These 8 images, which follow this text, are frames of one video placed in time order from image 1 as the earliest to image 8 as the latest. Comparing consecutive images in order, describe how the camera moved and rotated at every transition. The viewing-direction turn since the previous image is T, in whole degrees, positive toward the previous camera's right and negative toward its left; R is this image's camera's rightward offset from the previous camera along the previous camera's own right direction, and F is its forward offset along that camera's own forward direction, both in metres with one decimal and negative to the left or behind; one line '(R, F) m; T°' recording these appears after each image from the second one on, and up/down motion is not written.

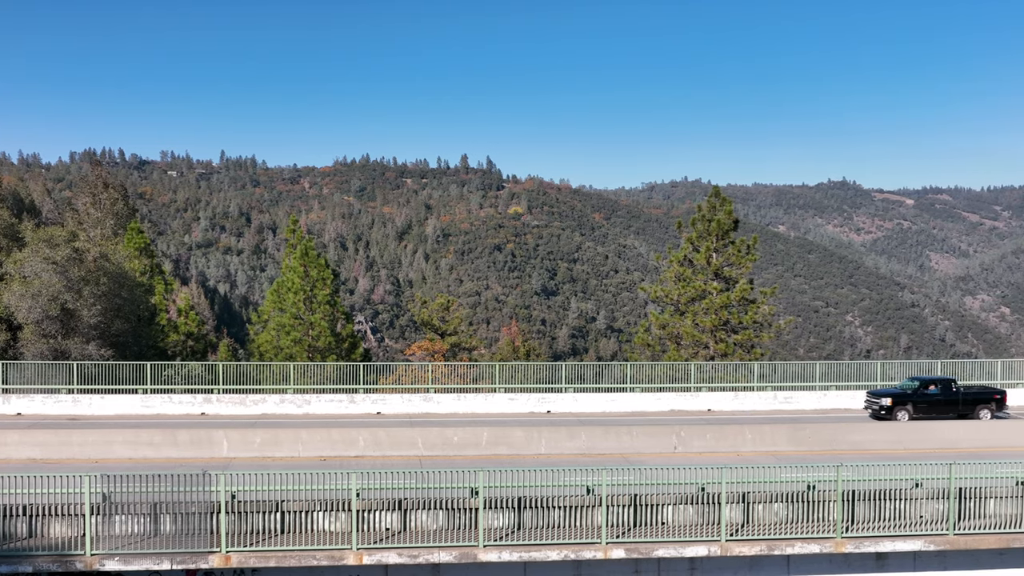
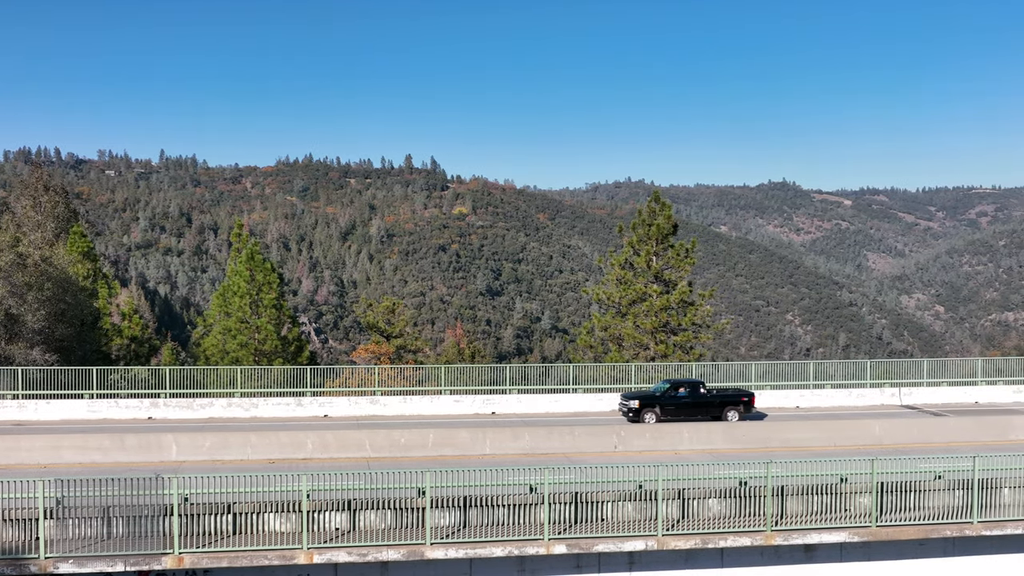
(0.0, -0.3) m; +4°
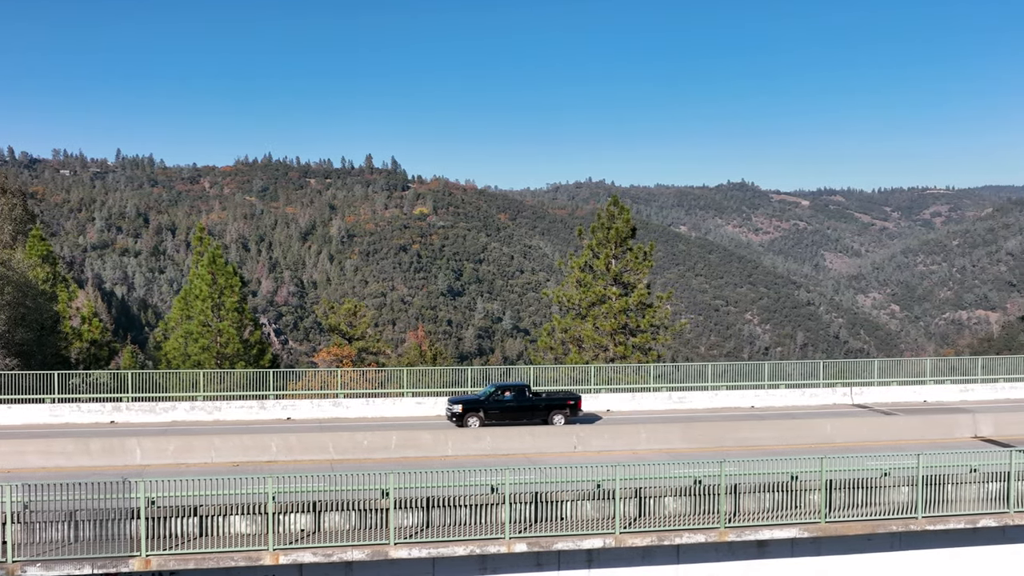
(0.0, -0.2) m; +3°
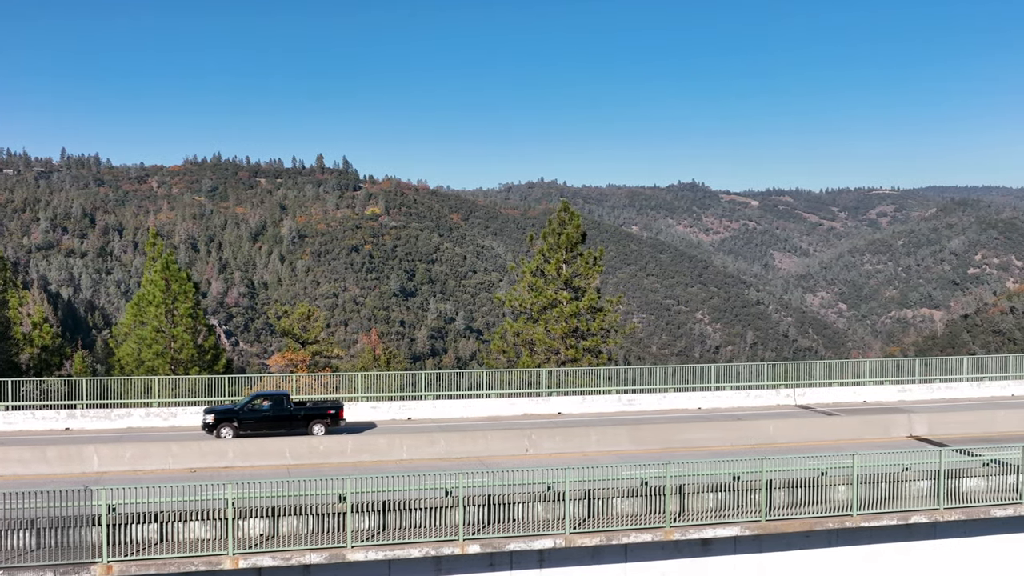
(0.0, -0.3) m; +3°
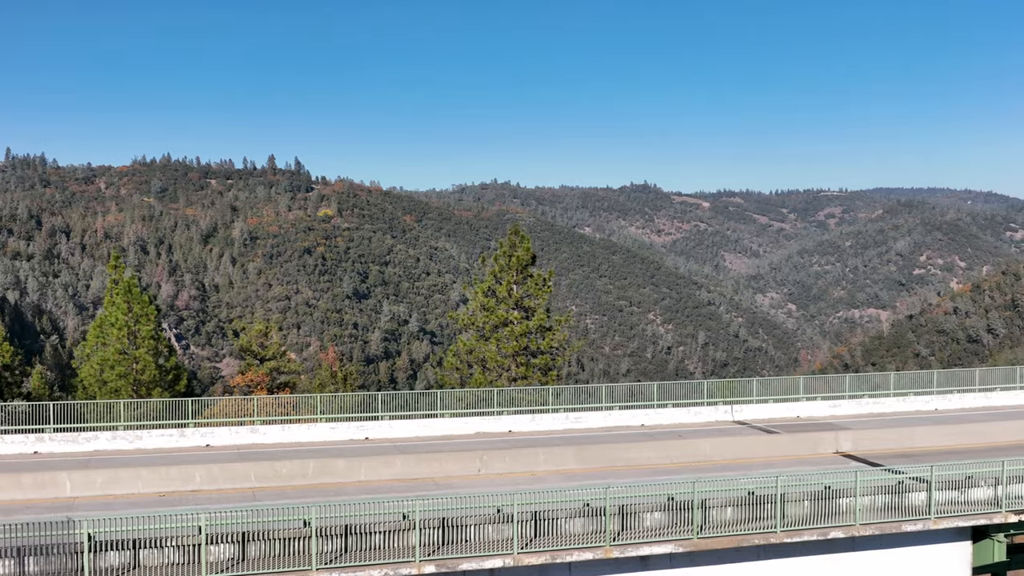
(0.0, -0.8) m; +3°
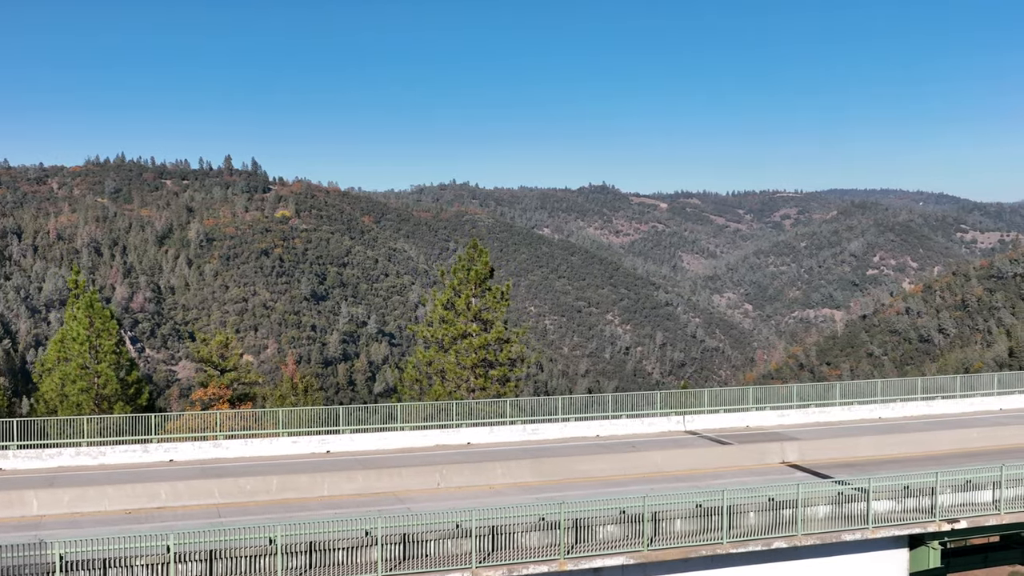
(-1.9, -0.2) m; +1°
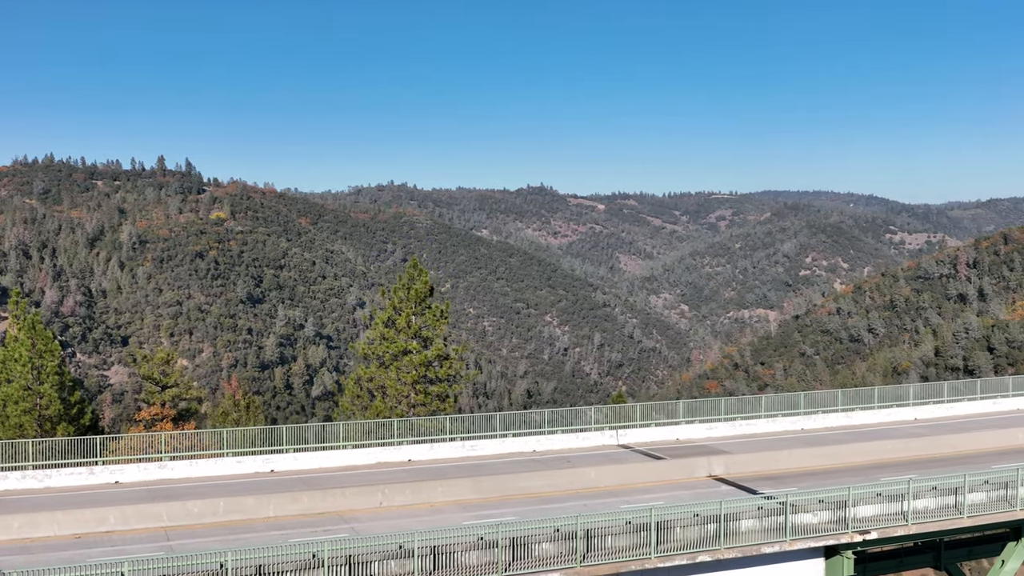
(0.0, -0.6) m; +4°
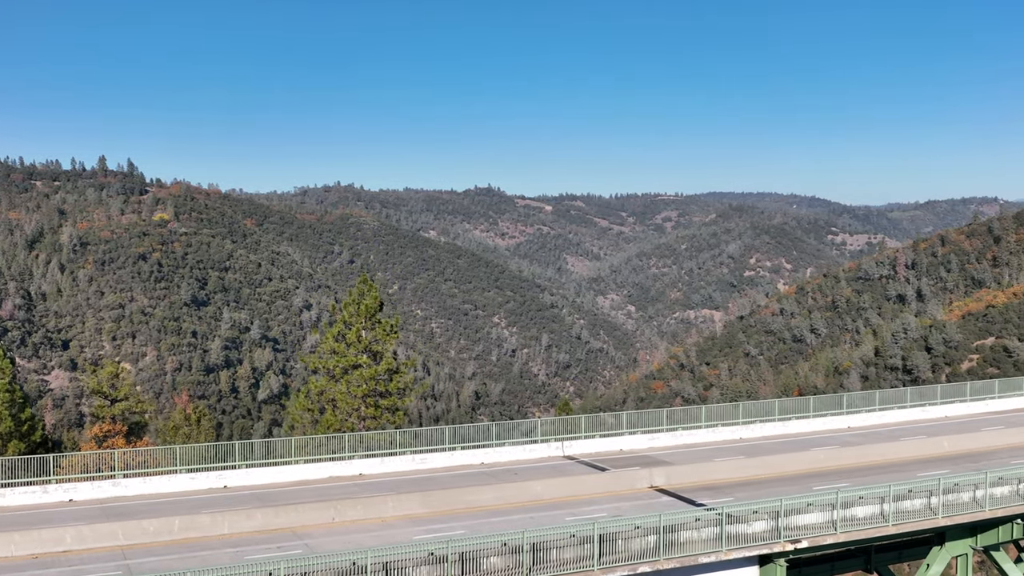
(0.0, -0.5) m; +3°
